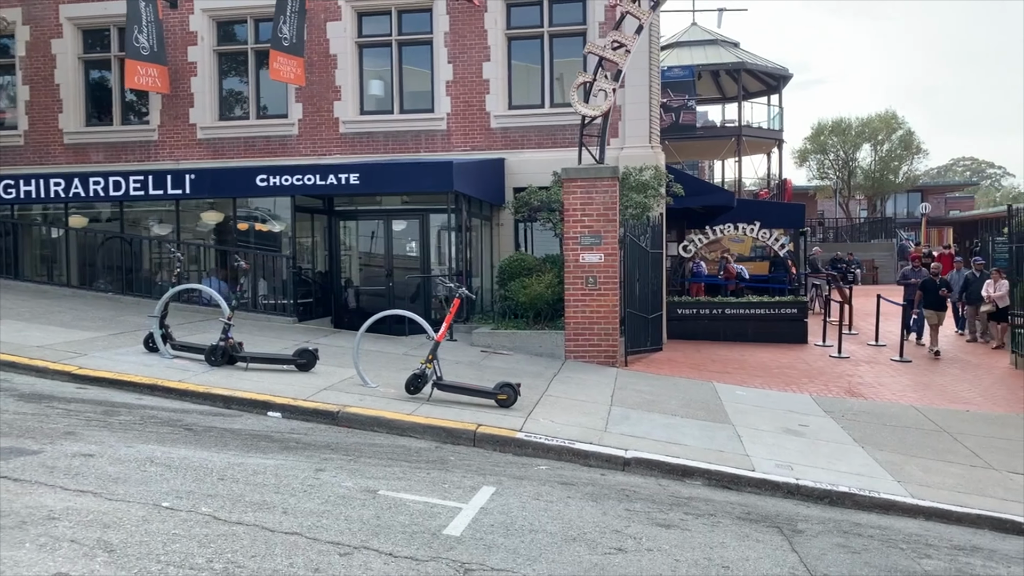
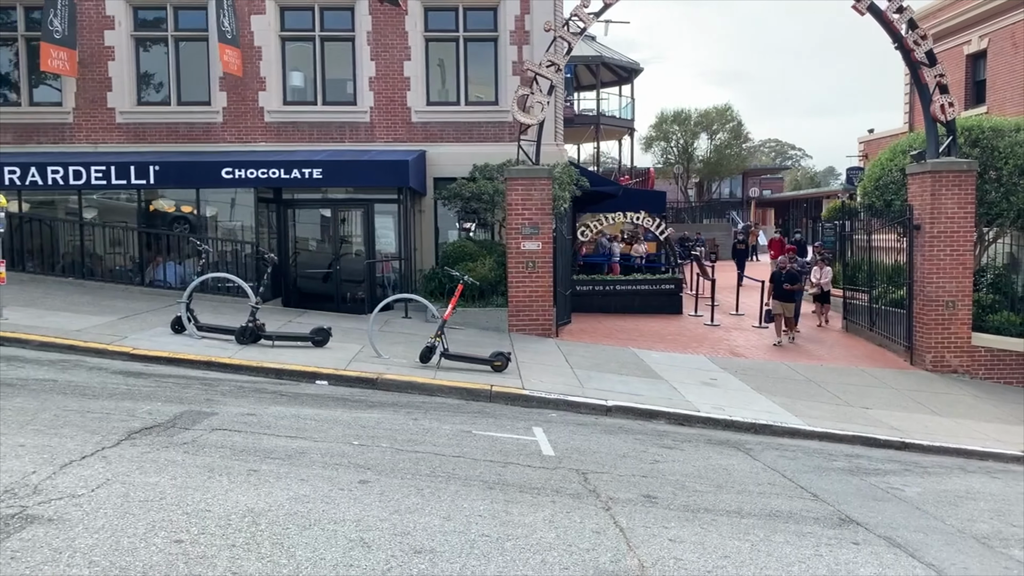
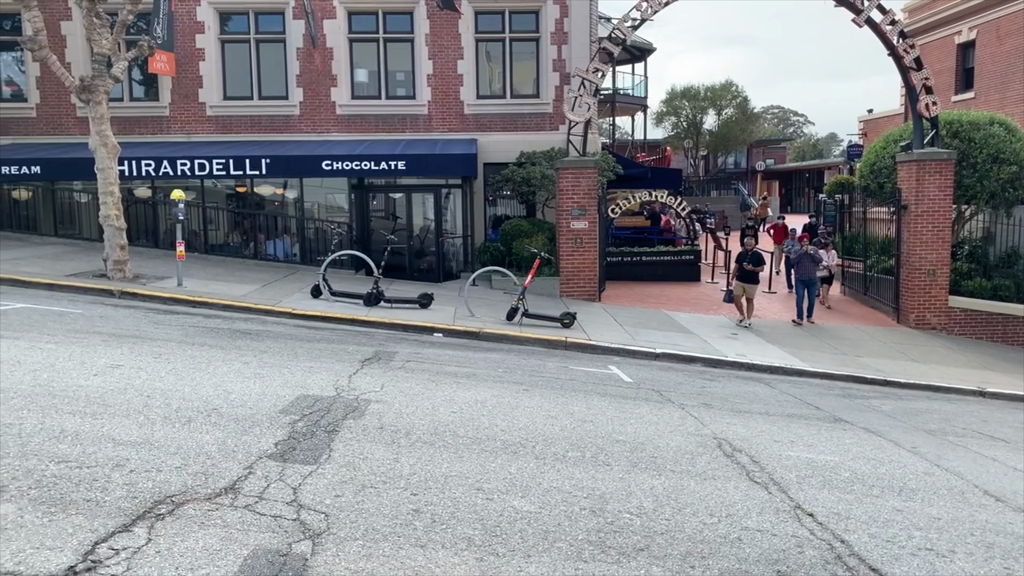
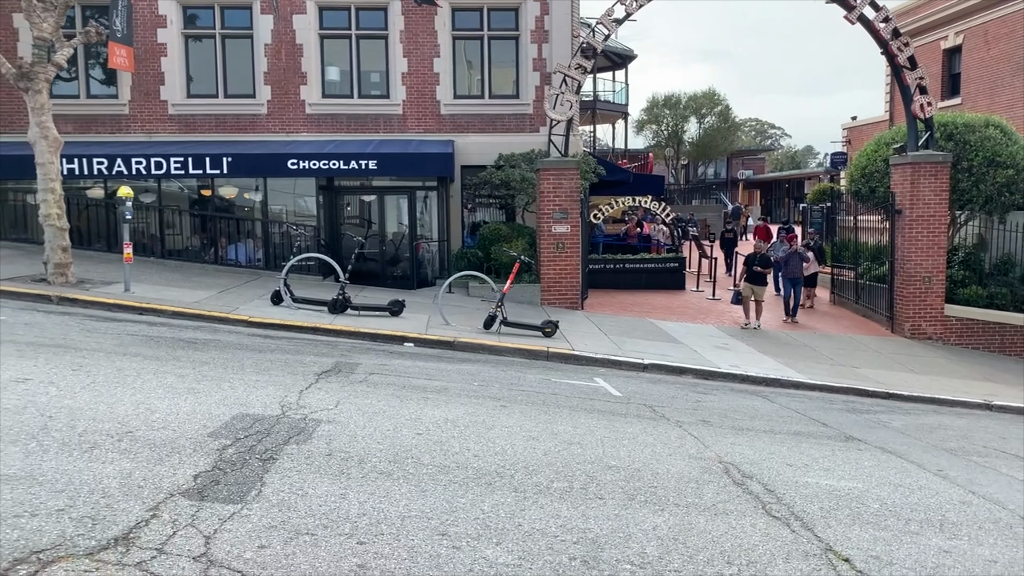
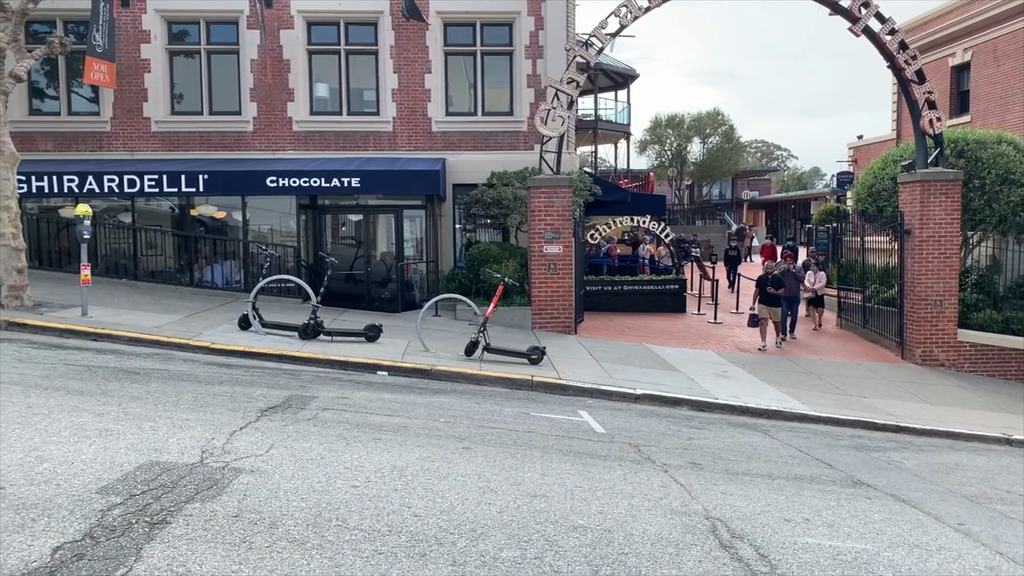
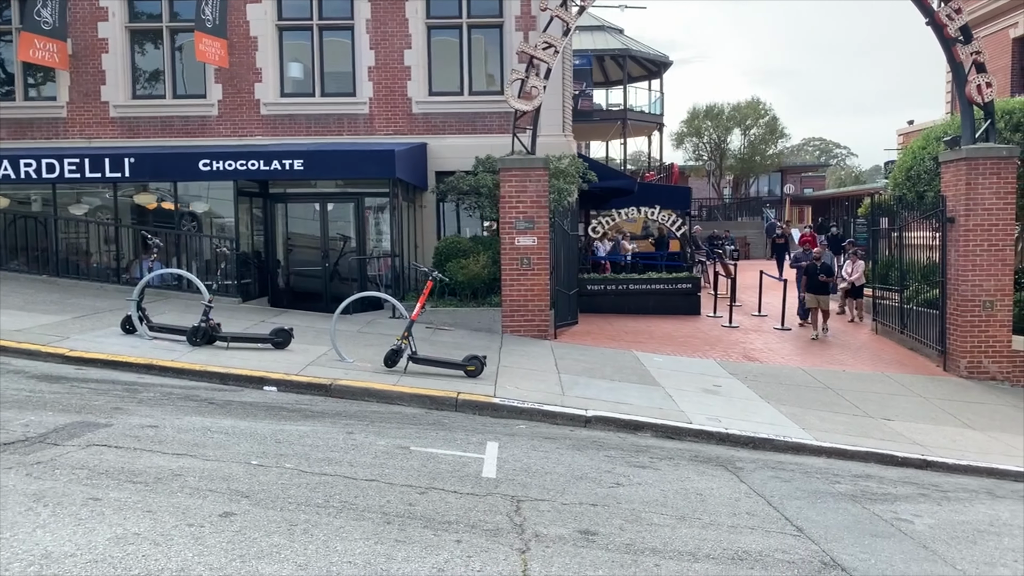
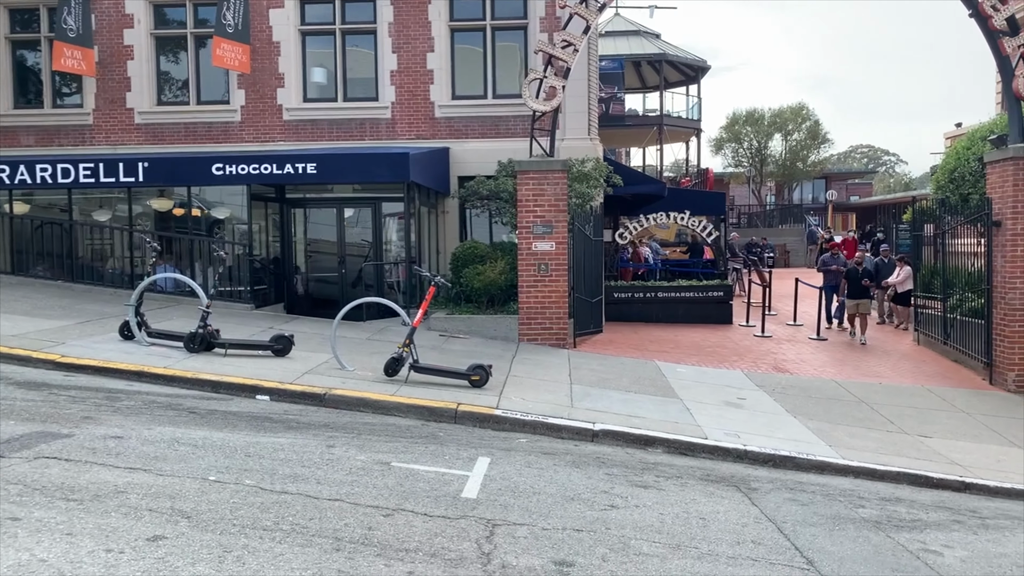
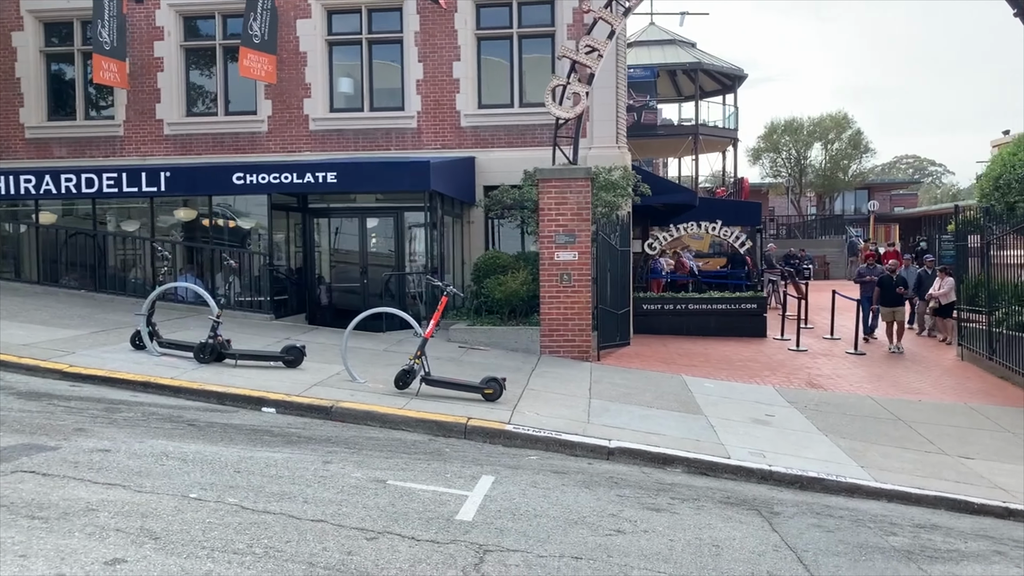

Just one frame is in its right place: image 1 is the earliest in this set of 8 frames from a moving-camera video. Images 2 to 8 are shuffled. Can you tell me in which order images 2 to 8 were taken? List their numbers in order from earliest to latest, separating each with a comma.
8, 7, 6, 2, 5, 4, 3
